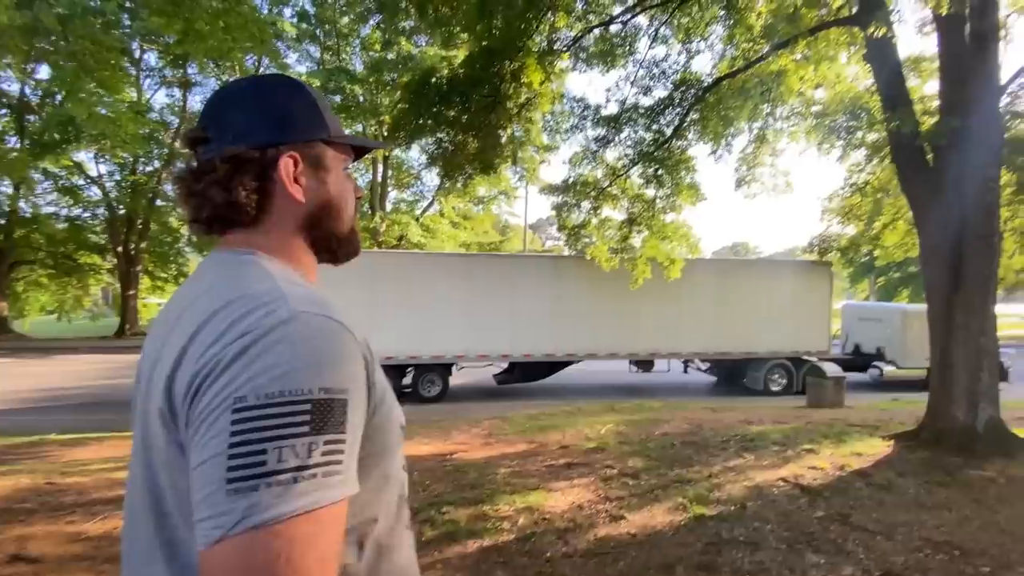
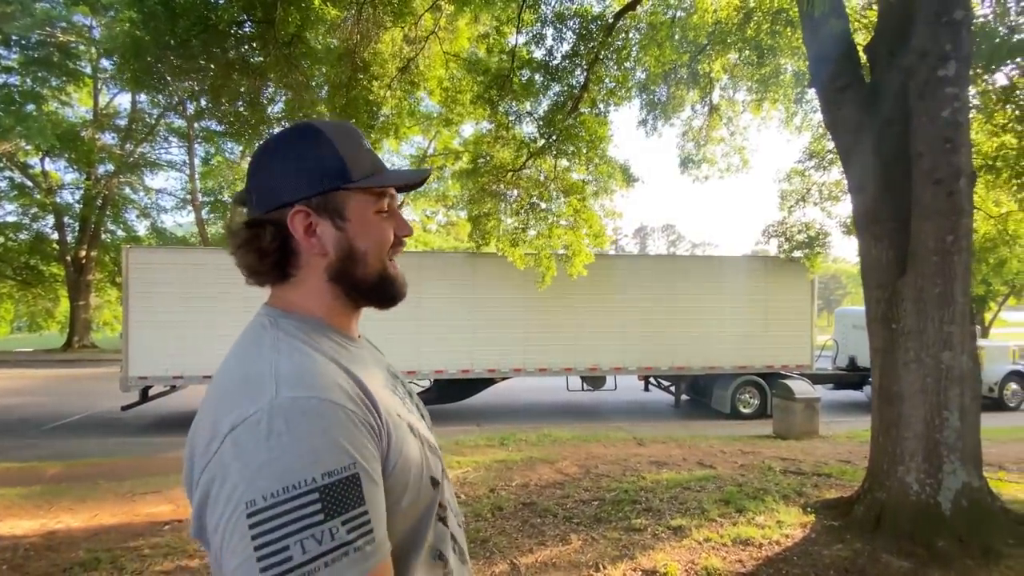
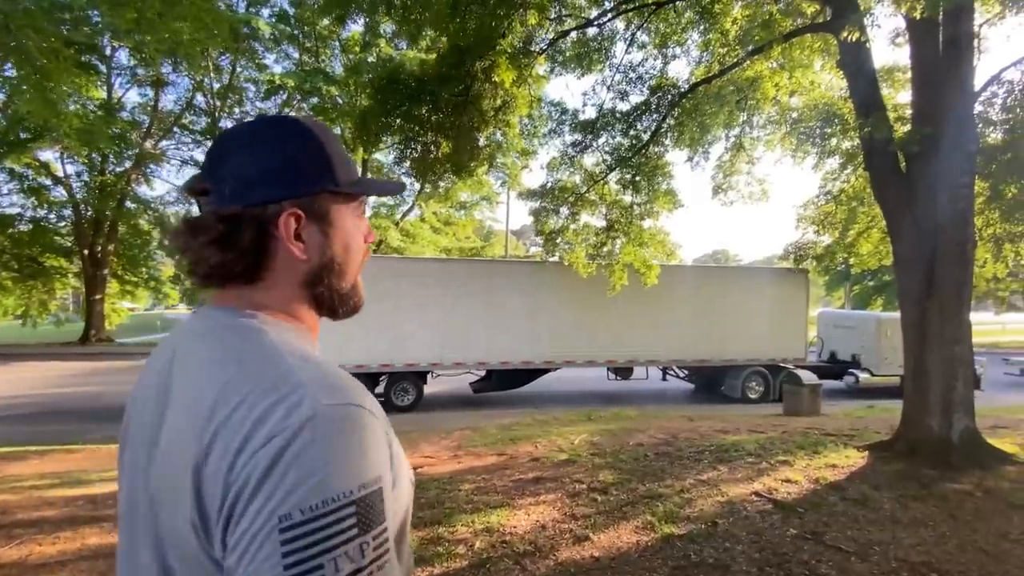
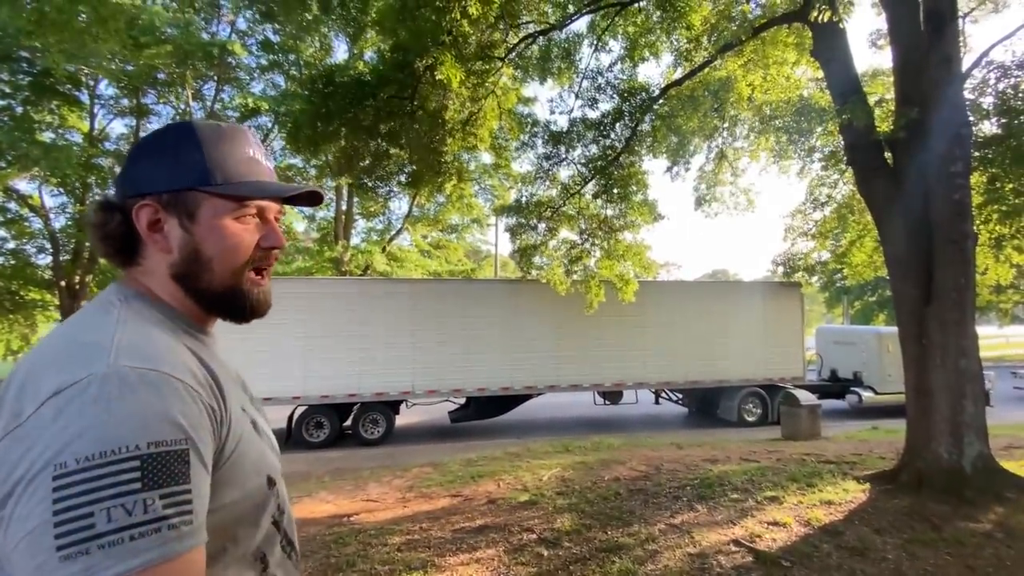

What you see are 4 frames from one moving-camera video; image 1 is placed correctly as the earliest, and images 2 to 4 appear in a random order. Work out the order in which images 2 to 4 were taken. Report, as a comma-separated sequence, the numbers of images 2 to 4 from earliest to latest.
3, 4, 2
